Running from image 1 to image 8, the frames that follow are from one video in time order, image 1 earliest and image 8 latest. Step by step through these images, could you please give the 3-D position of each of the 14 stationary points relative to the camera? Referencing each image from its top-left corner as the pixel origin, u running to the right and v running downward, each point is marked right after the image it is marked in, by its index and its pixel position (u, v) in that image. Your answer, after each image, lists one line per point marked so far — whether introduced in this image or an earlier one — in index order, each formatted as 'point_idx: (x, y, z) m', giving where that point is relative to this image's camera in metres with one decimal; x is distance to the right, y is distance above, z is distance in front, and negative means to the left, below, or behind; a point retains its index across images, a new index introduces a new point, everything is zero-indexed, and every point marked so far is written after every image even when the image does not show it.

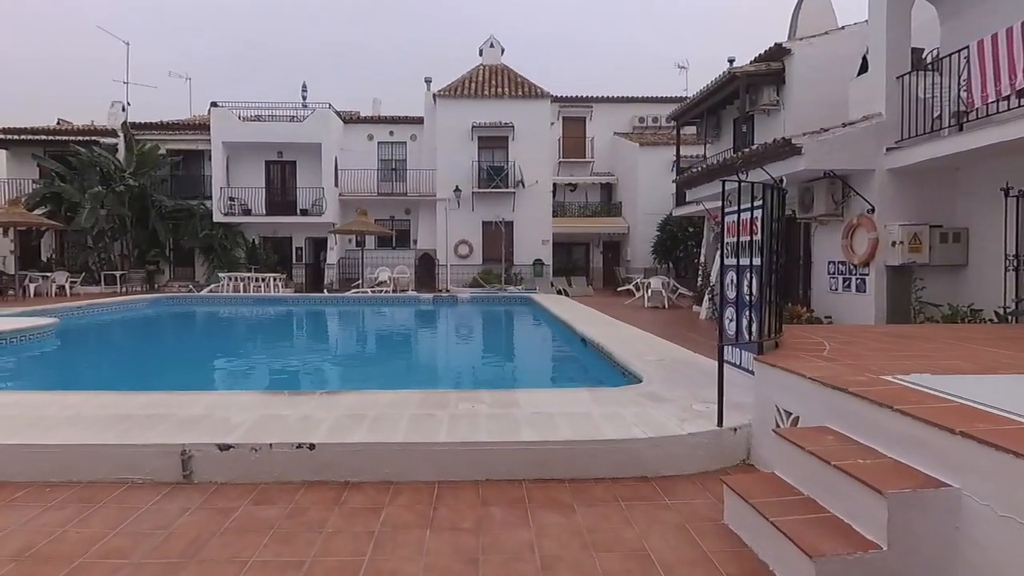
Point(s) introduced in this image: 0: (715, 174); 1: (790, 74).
0: (+3.7, +2.1, +11.3) m
1: (+5.7, +4.4, +12.8) m
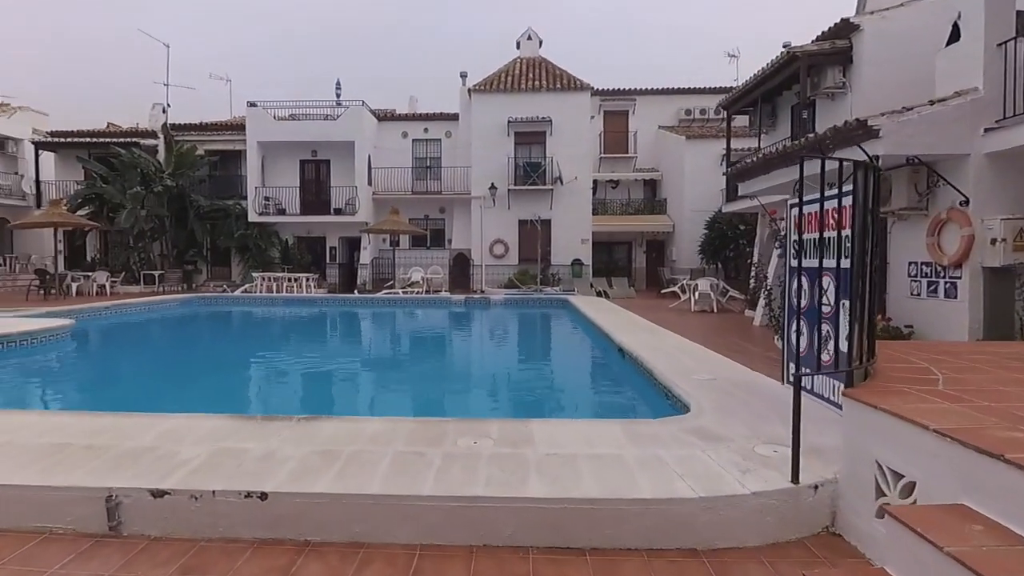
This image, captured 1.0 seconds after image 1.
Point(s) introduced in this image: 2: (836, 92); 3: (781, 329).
0: (+4.2, +2.1, +10.2) m
1: (+6.3, +4.3, +11.5) m
2: (+6.3, +3.9, +12.1) m
3: (+4.1, -0.6, +9.4) m
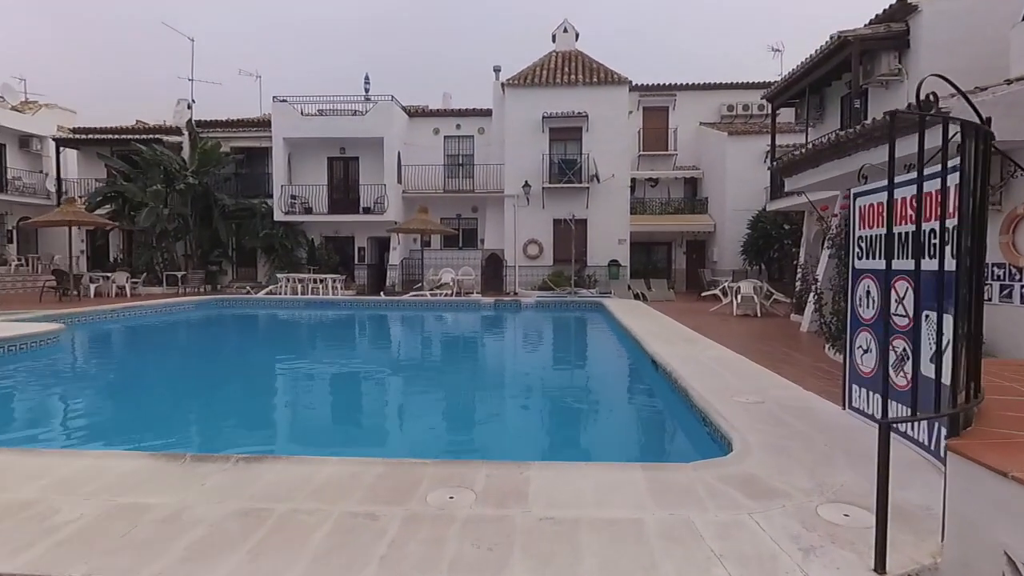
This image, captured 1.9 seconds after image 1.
0: (+4.6, +2.0, +9.2) m
1: (+6.8, +4.2, +10.4) m
2: (+6.8, +3.8, +11.0) m
3: (+4.4, -0.7, +8.4) m
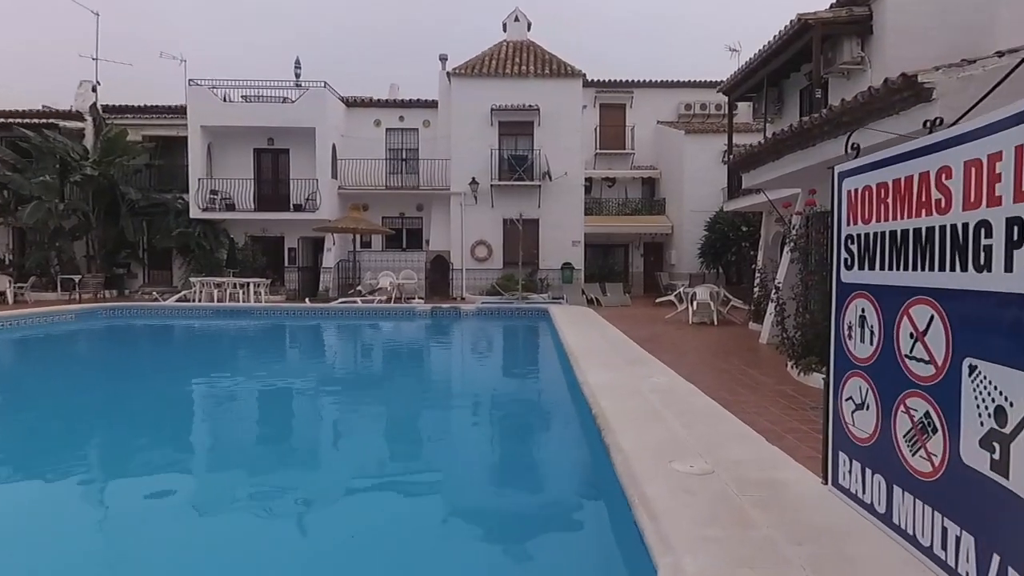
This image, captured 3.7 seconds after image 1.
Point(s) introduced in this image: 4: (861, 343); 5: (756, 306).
0: (+3.6, +1.9, +8.1) m
1: (+5.7, +4.1, +9.4) m
2: (+5.7, +3.6, +10.0) m
3: (+3.4, -0.8, +7.2) m
4: (+1.5, -0.2, +2.6) m
5: (+4.8, -0.3, +11.8) m
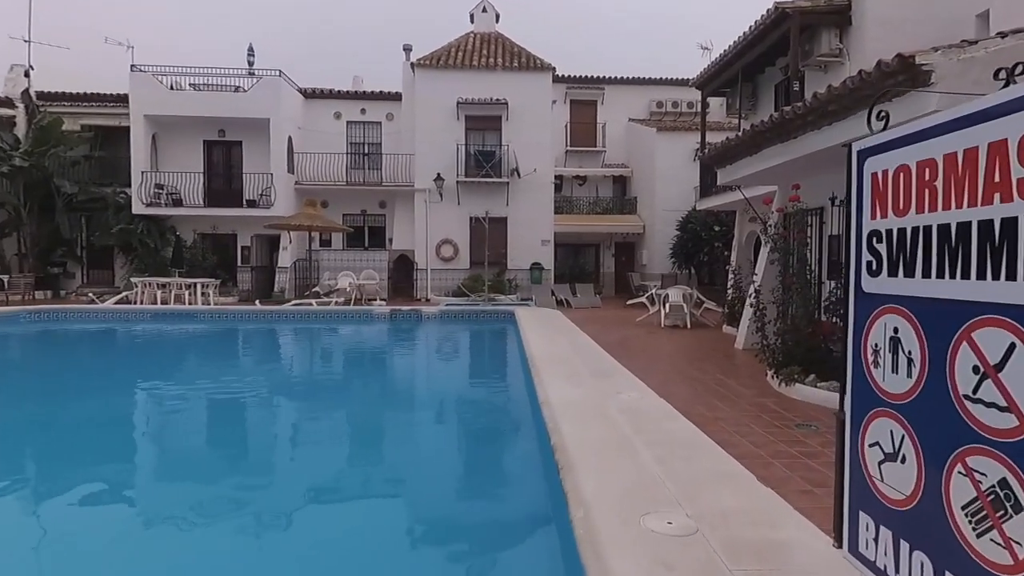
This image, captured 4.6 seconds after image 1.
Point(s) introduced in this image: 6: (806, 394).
0: (+3.1, +1.8, +7.5) m
1: (+5.1, +4.1, +9.0) m
2: (+5.1, +3.6, +9.5) m
3: (+2.9, -0.9, +6.7) m
4: (+1.2, -0.3, +2.0) m
5: (+4.1, -0.4, +11.3) m
6: (+3.0, -1.1, +6.1) m
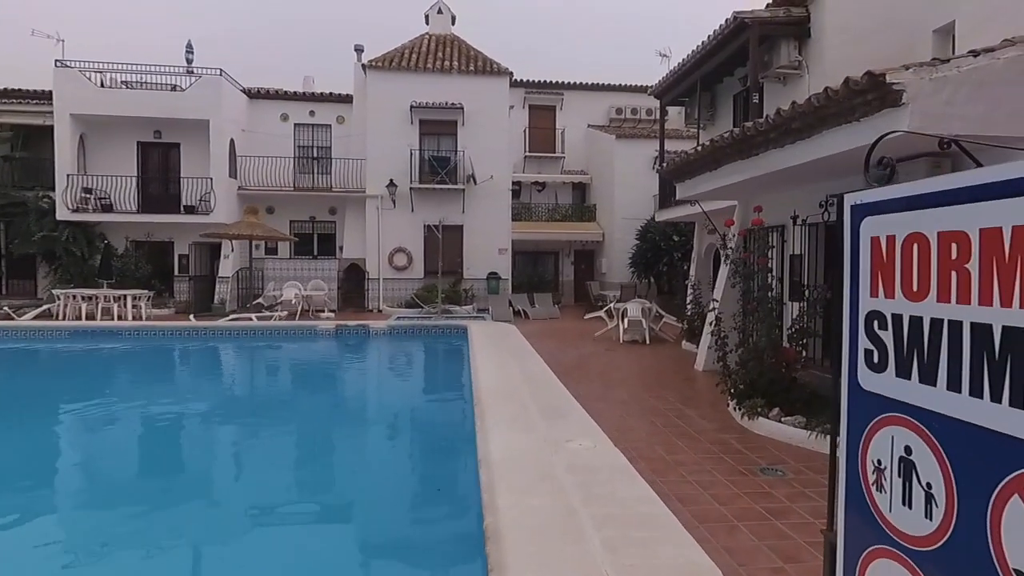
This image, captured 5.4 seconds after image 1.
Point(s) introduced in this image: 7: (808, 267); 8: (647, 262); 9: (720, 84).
0: (+2.5, +1.5, +7.2) m
1: (+4.4, +3.8, +8.7) m
2: (+4.3, +3.3, +9.3) m
3: (+2.4, -1.1, +6.3) m
4: (+1.0, -0.5, +1.5) m
5: (+3.2, -0.7, +11.0) m
6: (+2.4, -1.3, +5.7) m
7: (+3.4, +0.2, +6.9) m
8: (+3.8, +0.7, +17.1) m
9: (+4.1, +4.1, +12.0) m
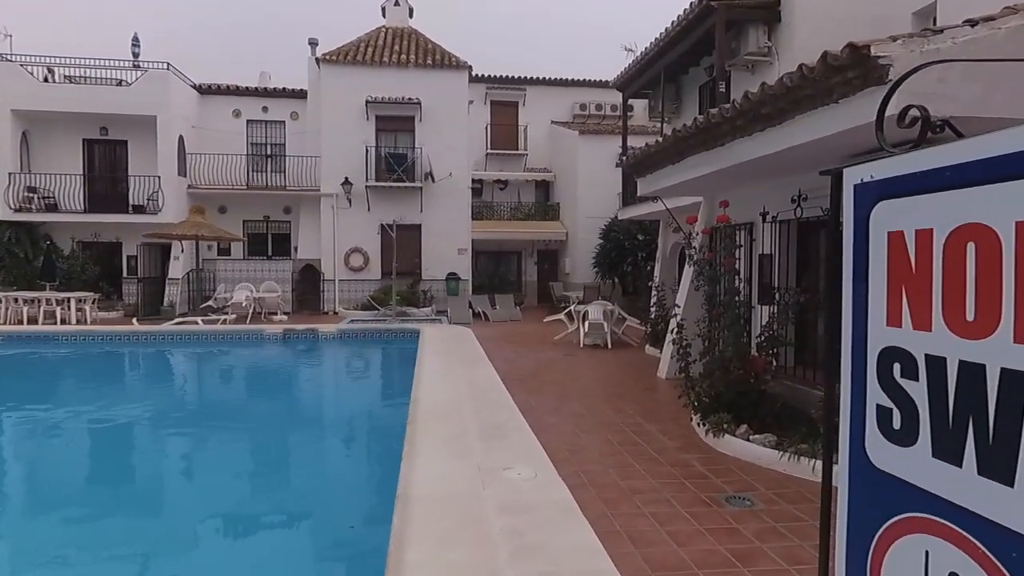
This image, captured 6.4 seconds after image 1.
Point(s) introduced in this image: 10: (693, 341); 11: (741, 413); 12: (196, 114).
0: (+1.9, +1.5, +6.6) m
1: (+3.7, +3.8, +8.3) m
2: (+3.6, +3.3, +8.8) m
3: (+1.8, -1.2, +5.7) m
4: (+0.7, -0.6, +0.9) m
5: (+2.4, -0.7, +10.4) m
6: (+1.9, -1.4, +5.1) m
7: (+2.8, +0.2, +6.4) m
8: (+2.7, +0.7, +16.6) m
9: (+3.3, +4.0, +11.5) m
10: (+2.2, -0.6, +7.4) m
11: (+2.1, -1.1, +5.5) m
12: (-9.3, +5.1, +17.7) m
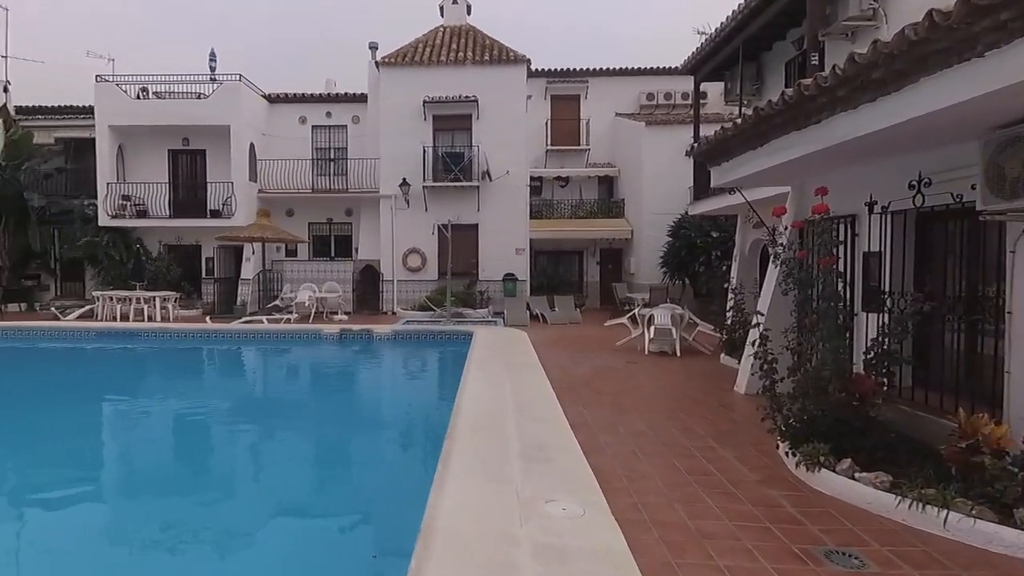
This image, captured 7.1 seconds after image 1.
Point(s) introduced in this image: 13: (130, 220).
0: (+2.4, +1.5, +5.7) m
1: (+4.4, +3.7, +7.1) m
2: (+4.4, +3.3, +7.7) m
3: (+2.3, -1.2, +4.8) m
4: (+0.6, -0.6, +0.1) m
5: (+3.4, -0.7, +9.4) m
6: (+2.3, -1.4, +4.2) m
7: (+3.3, +0.2, +5.4) m
8: (+4.3, +0.7, +15.5) m
9: (+4.3, +4.0, +10.4) m
10: (+2.8, -0.6, +6.4) m
11: (+2.5, -1.2, +4.6) m
12: (-7.5, +5.1, +17.9) m
13: (-10.7, +1.9, +15.6) m
